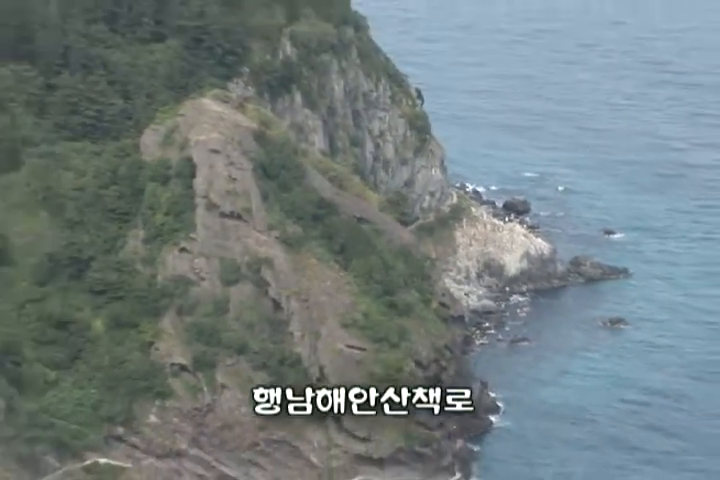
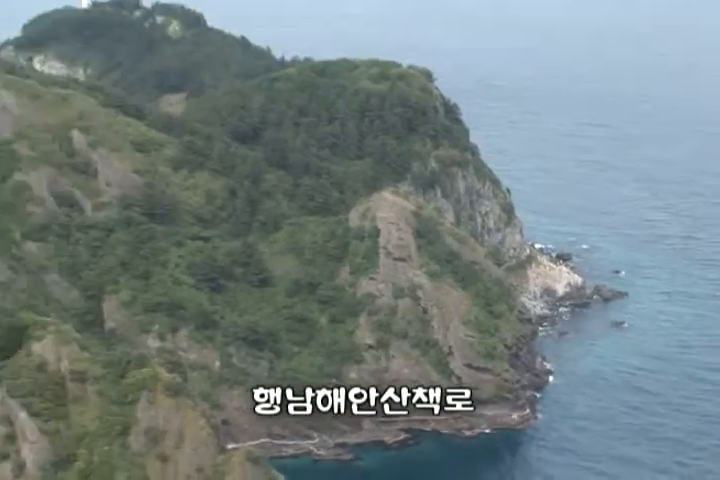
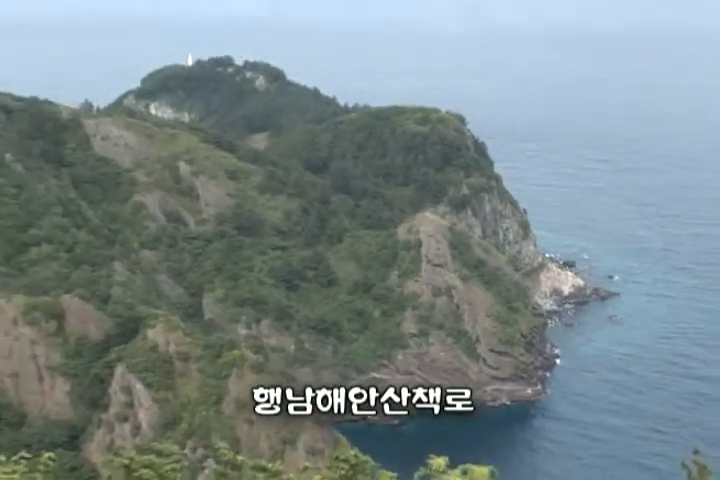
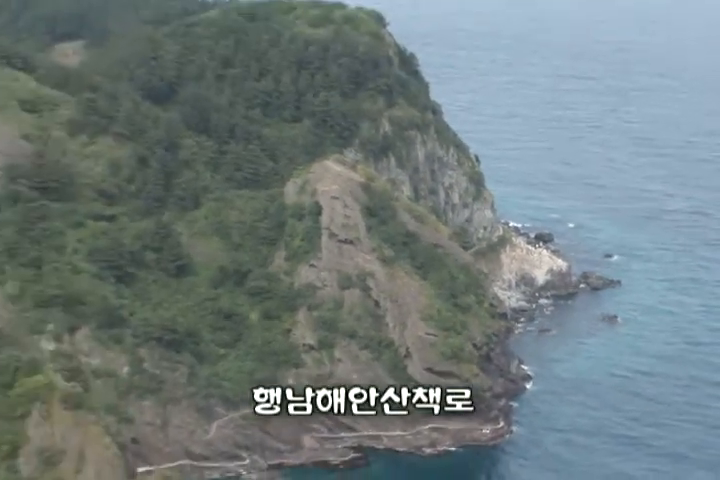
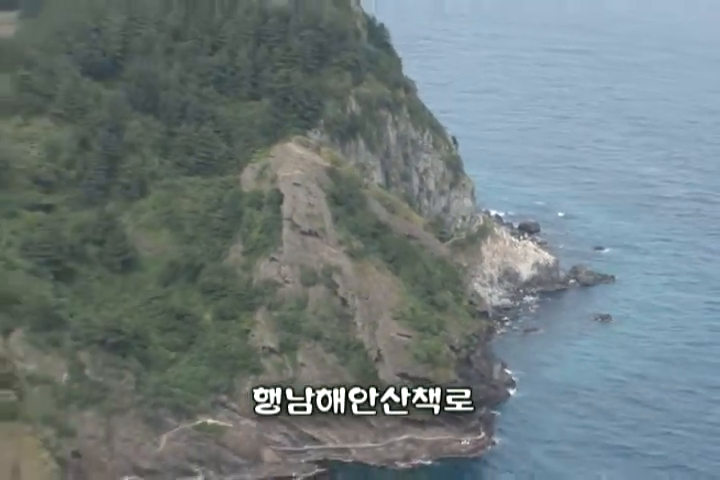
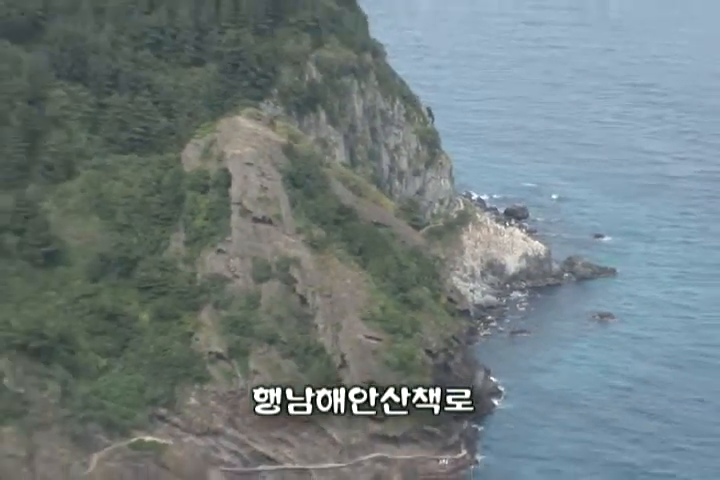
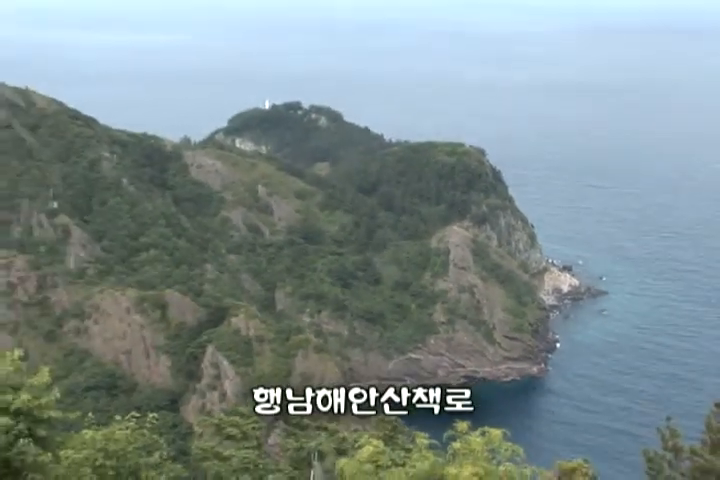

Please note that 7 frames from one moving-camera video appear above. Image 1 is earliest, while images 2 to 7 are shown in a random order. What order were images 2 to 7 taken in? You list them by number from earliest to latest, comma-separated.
6, 5, 4, 2, 3, 7
